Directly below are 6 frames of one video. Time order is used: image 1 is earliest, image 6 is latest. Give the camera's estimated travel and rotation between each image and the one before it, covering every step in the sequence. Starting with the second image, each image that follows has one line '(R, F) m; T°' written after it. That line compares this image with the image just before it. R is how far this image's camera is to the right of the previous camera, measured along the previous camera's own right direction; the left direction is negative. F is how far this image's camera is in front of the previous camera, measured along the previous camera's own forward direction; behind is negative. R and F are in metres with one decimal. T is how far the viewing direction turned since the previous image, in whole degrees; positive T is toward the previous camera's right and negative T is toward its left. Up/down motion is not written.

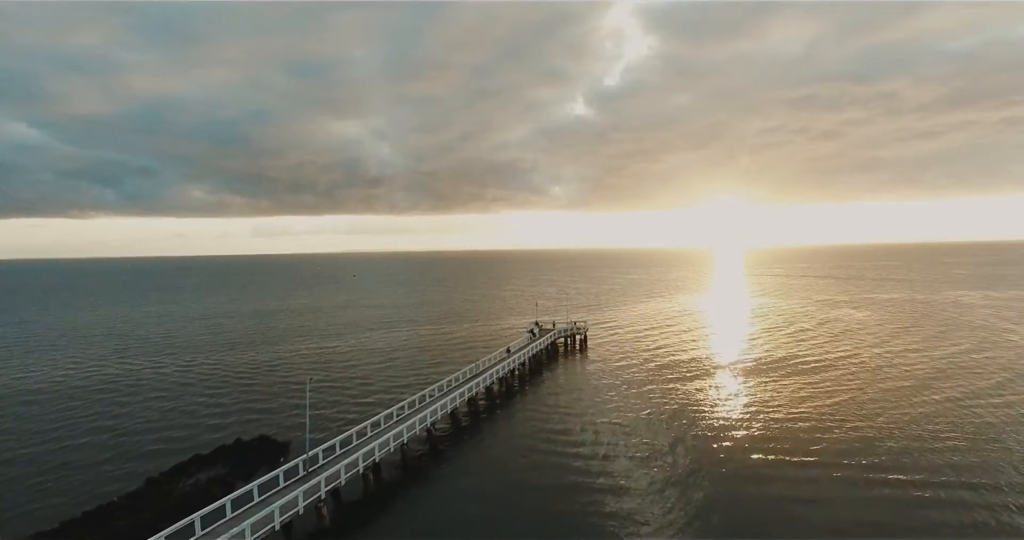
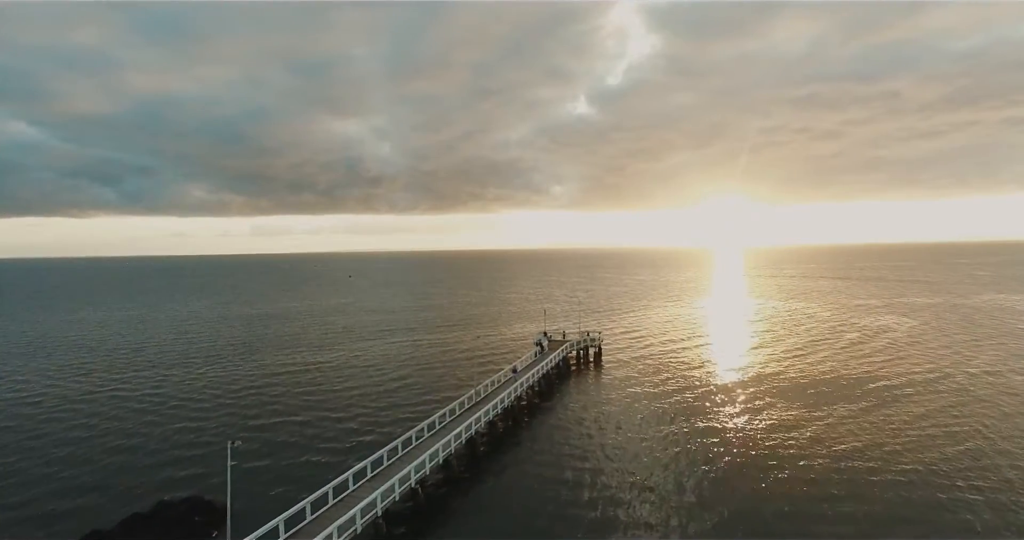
(-0.4, +2.6) m; 0°
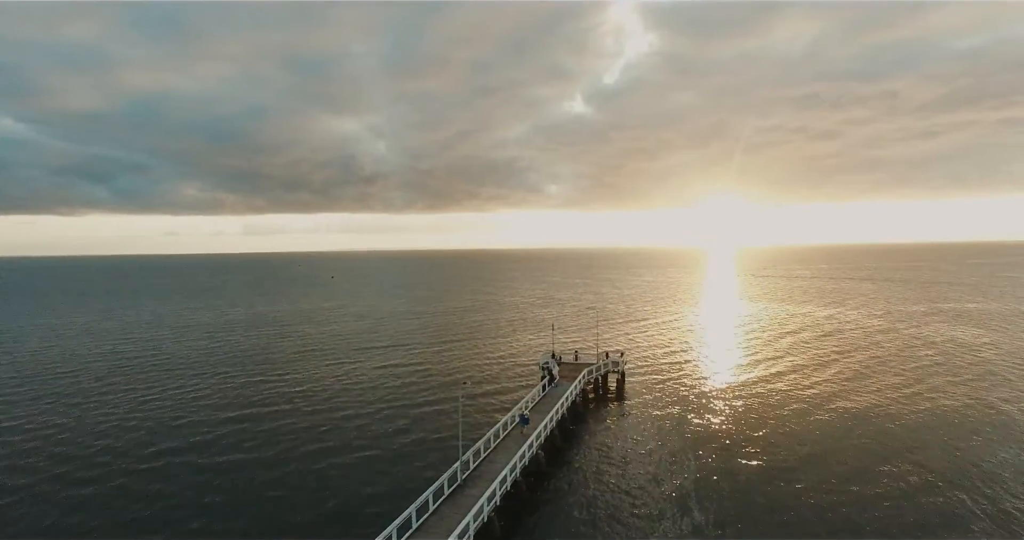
(-0.7, +3.6) m; 0°
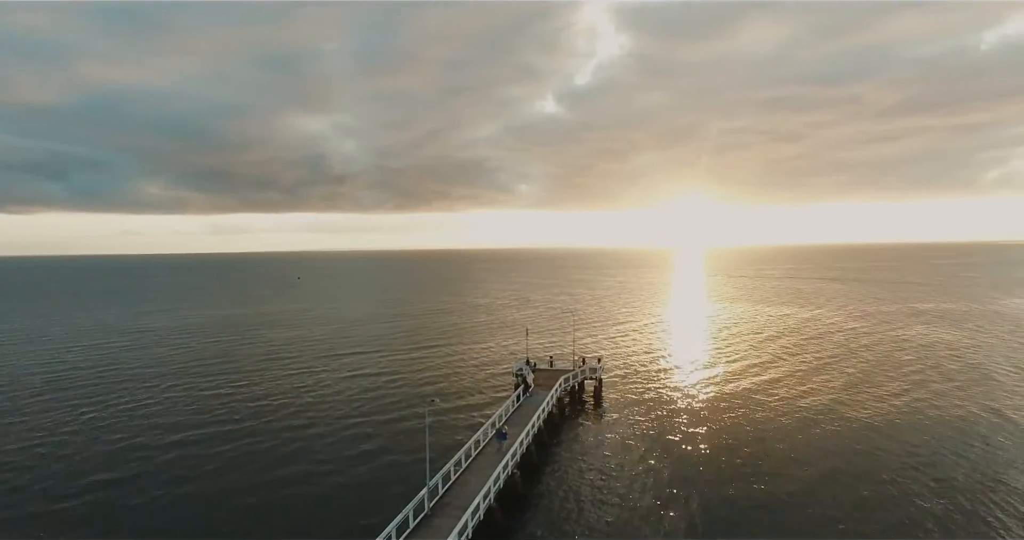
(-0.2, +1.2) m; +3°
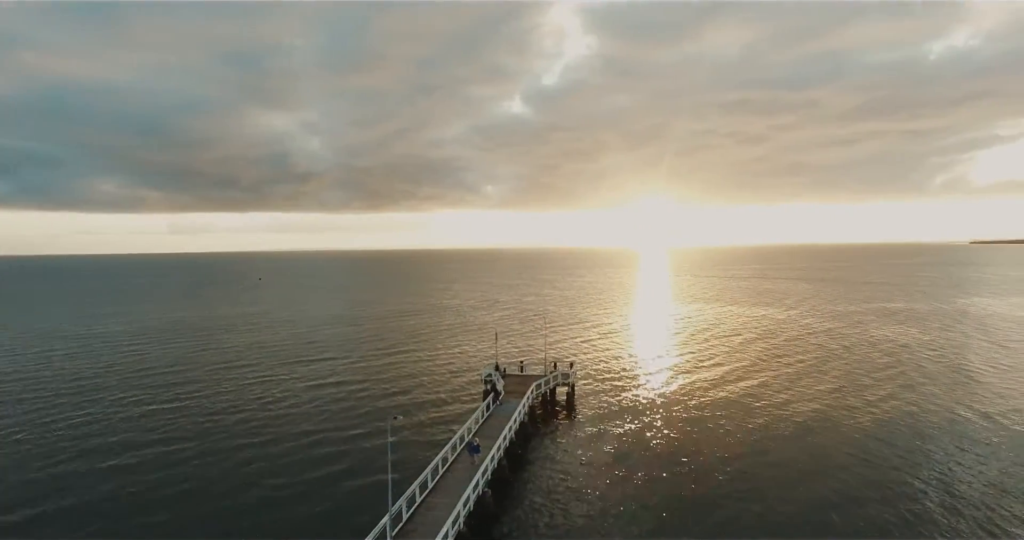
(0.0, +1.1) m; +3°
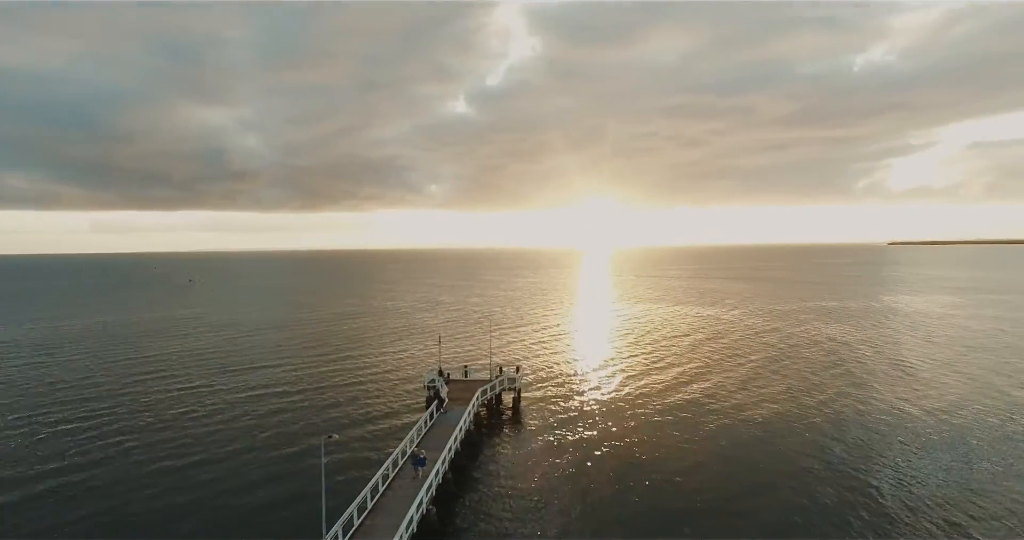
(0.0, +1.3) m; +6°
